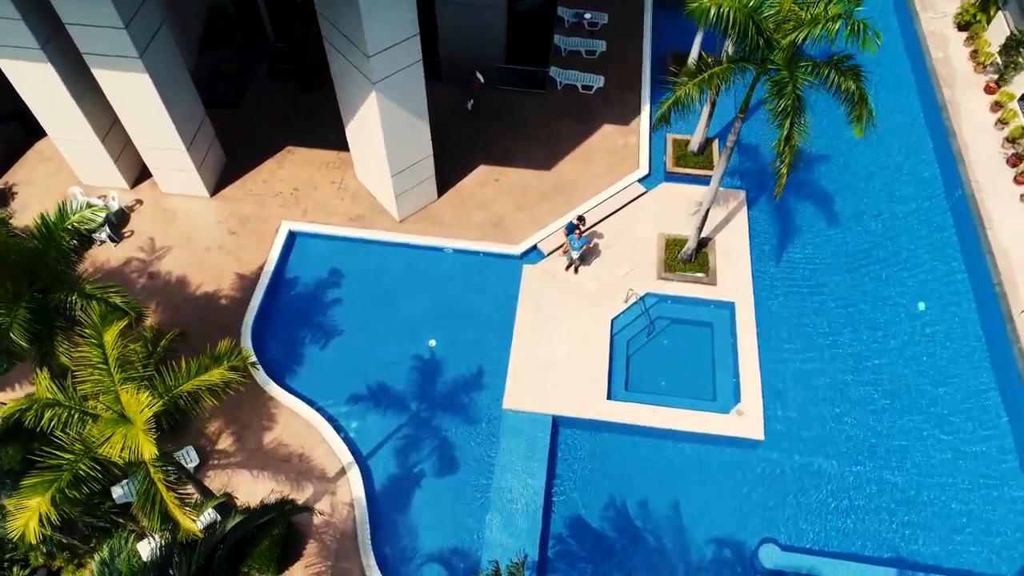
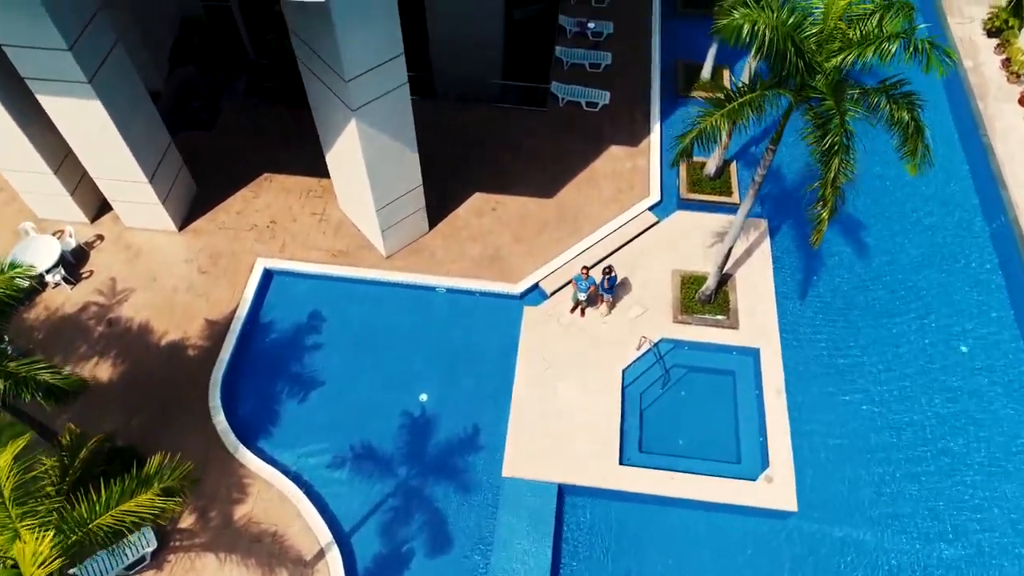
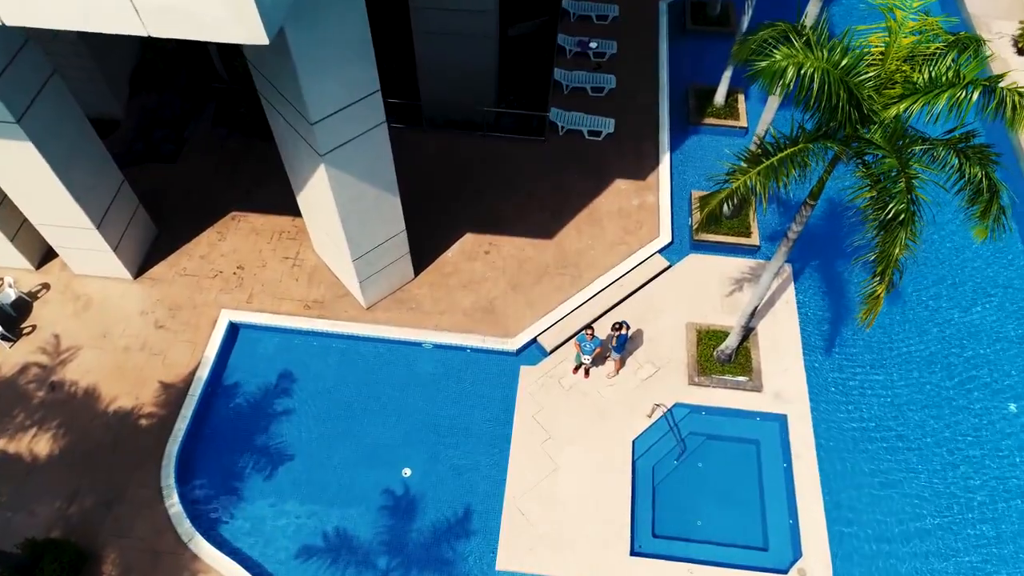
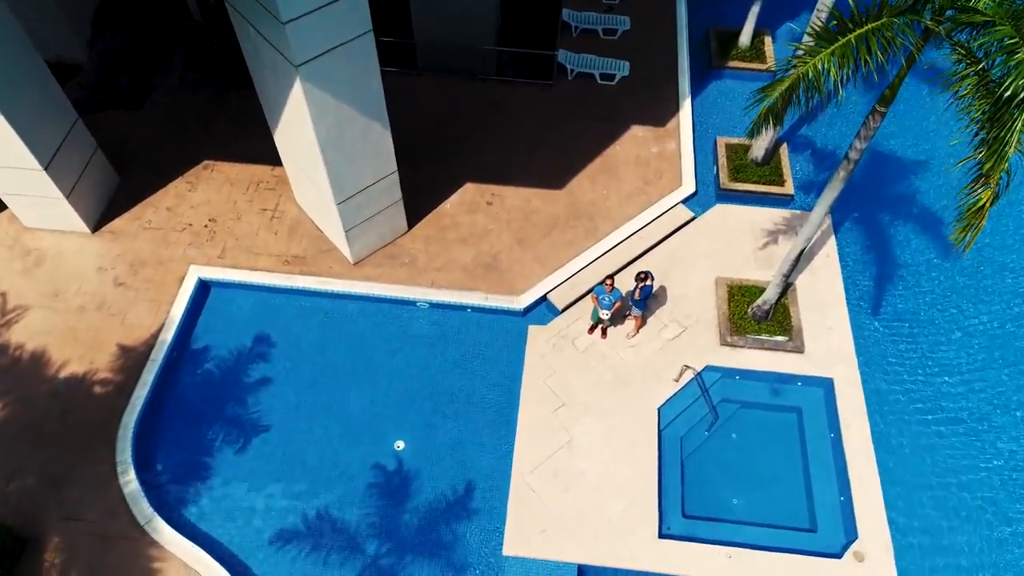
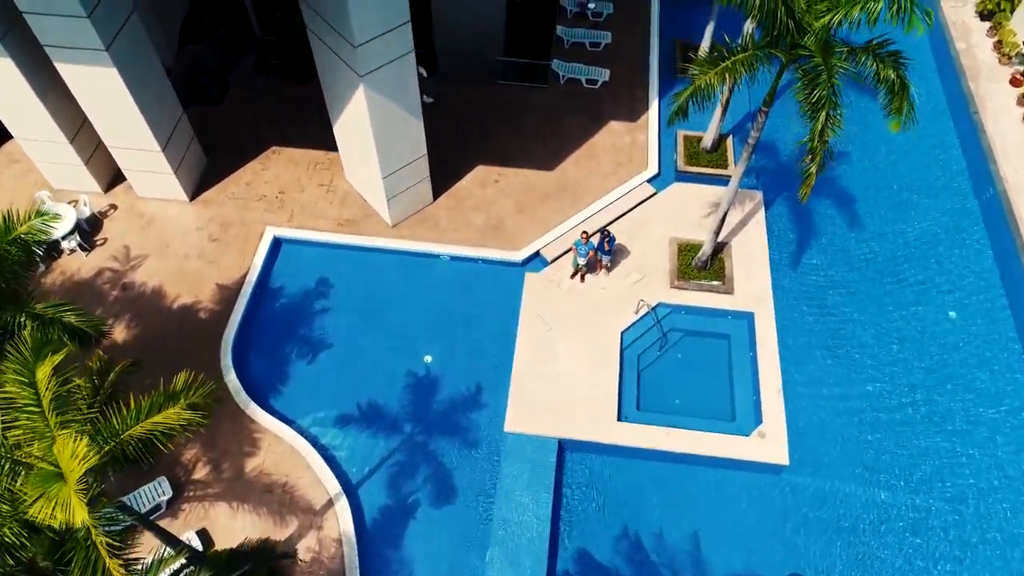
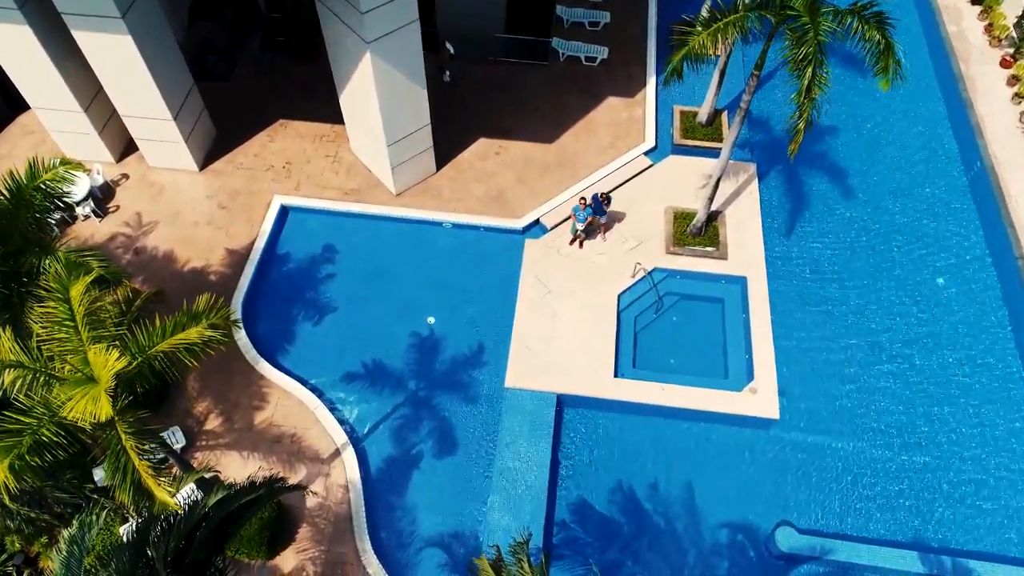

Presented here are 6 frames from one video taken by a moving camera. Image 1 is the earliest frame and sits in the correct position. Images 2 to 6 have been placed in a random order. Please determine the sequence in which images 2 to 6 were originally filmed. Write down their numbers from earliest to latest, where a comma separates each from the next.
6, 5, 2, 3, 4
